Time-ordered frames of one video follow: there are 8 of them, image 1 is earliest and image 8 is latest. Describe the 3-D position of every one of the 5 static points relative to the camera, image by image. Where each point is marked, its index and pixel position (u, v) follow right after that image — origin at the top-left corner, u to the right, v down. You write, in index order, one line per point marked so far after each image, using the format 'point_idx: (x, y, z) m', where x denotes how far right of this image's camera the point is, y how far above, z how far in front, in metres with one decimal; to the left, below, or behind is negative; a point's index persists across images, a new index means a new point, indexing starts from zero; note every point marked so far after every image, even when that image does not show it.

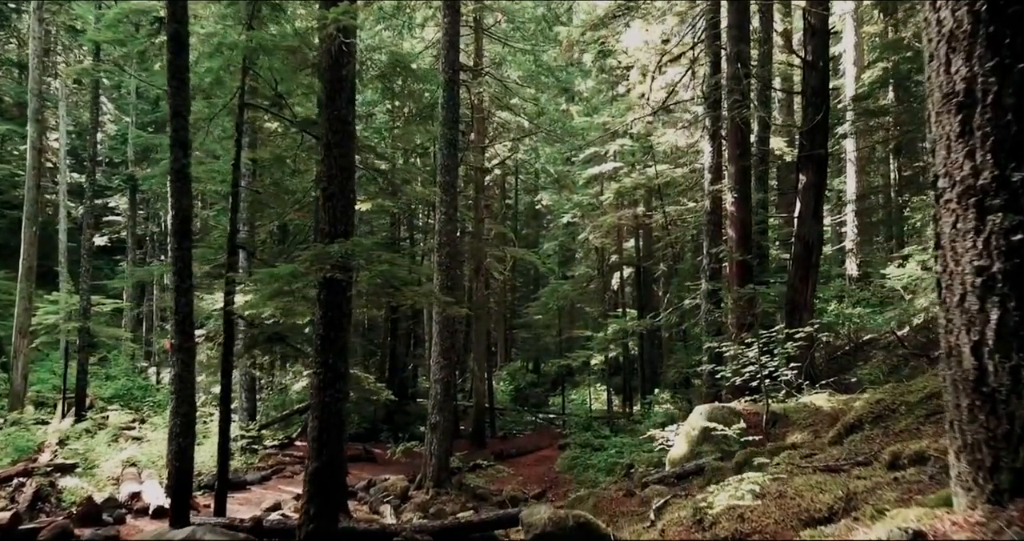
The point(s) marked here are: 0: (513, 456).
0: (0.0, -4.8, +18.9) m
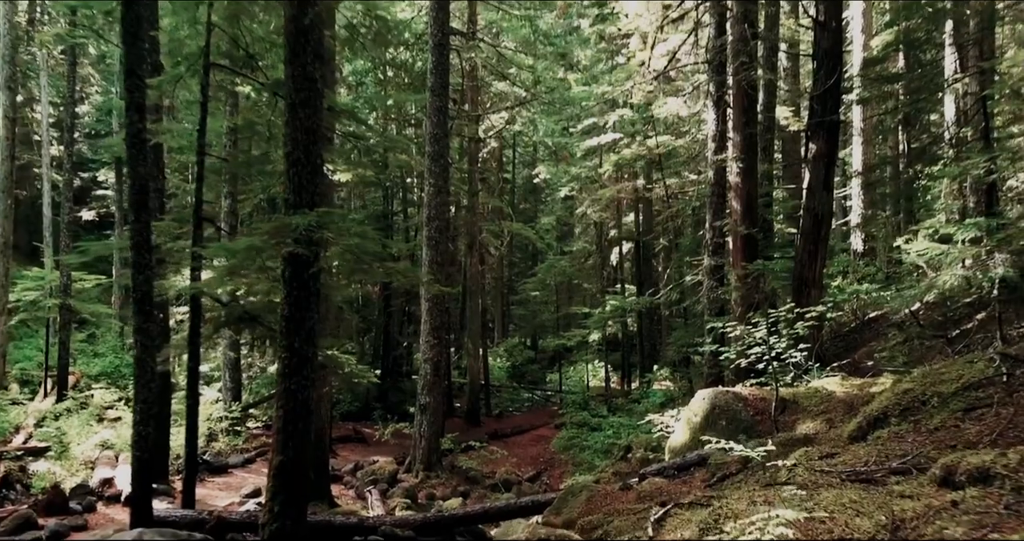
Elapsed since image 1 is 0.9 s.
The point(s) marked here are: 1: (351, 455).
0: (-0.1, -4.2, +18.4) m
1: (-3.2, -3.7, +14.4) m
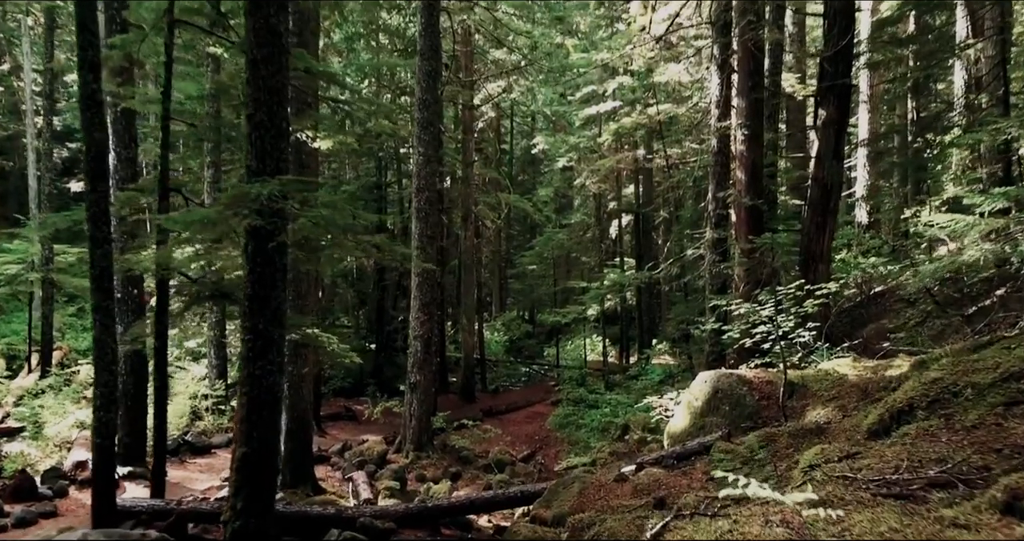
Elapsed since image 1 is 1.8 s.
0: (-0.2, -3.5, +18.0) m
1: (-3.3, -3.2, +14.0) m
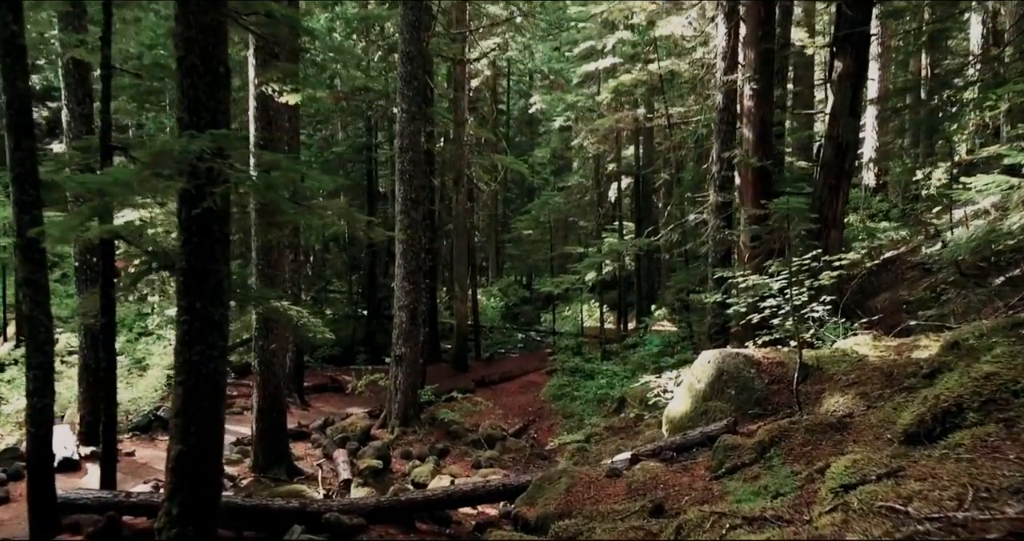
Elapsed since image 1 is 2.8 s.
0: (-0.4, -2.7, +17.4) m
1: (-3.5, -2.6, +13.4) m
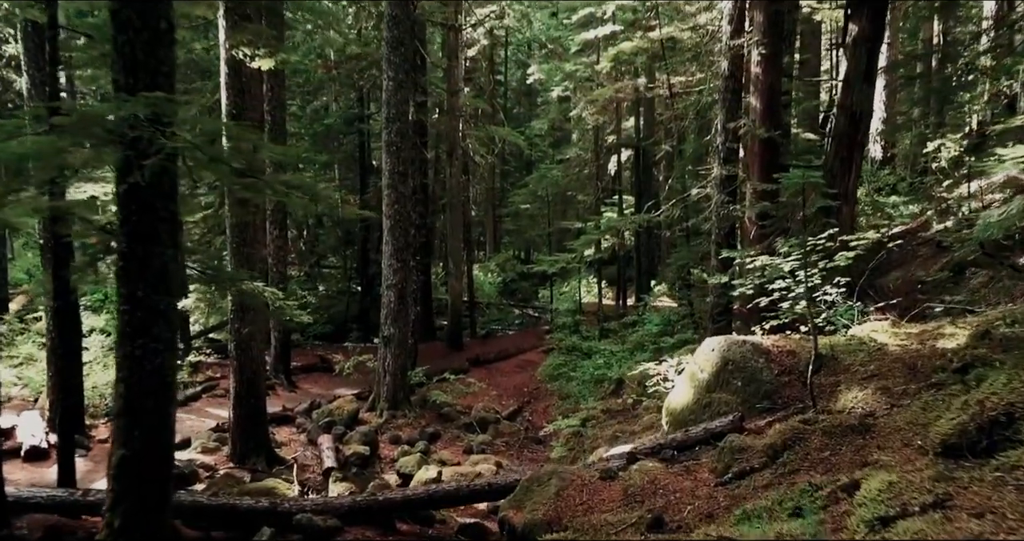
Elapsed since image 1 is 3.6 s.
0: (-0.5, -2.1, +17.0) m
1: (-3.6, -2.1, +13.0) m
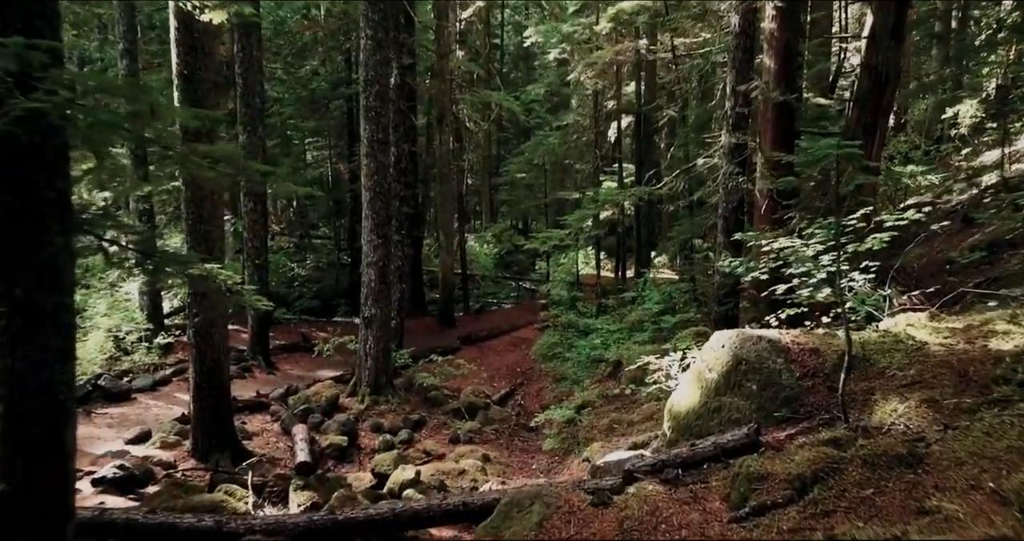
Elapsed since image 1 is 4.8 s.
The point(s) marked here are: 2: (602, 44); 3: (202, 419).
0: (-0.6, -1.5, +16.2) m
1: (-3.8, -1.7, +12.2) m
2: (+2.3, +5.9, +18.7) m
3: (-3.4, -1.6, +7.9) m
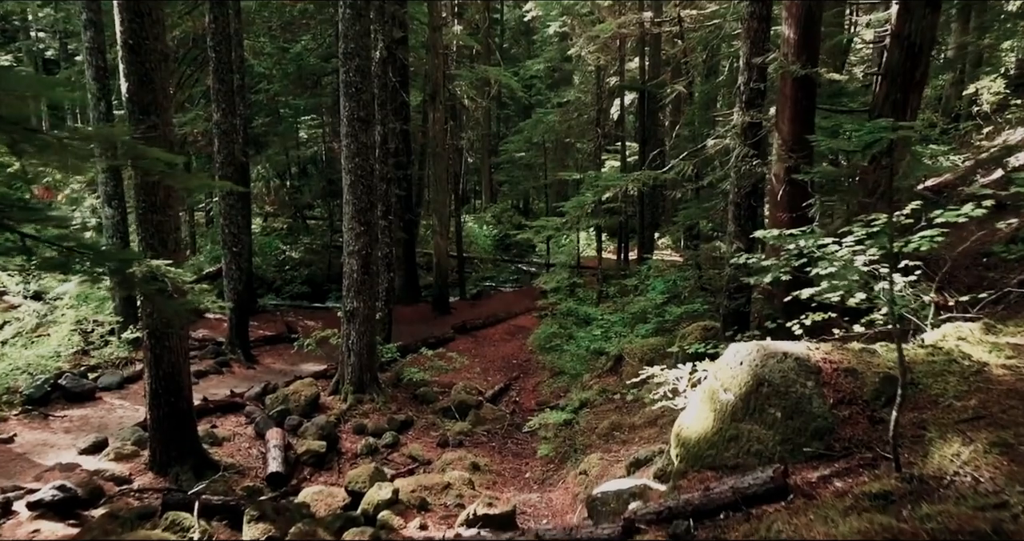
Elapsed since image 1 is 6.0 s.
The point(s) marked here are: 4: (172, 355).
0: (-0.7, -1.2, +15.5) m
1: (-3.8, -1.5, +11.5) m
2: (+2.2, +6.2, +17.7) m
3: (-3.5, -1.6, +7.2) m
4: (-3.3, -0.8, +7.0) m
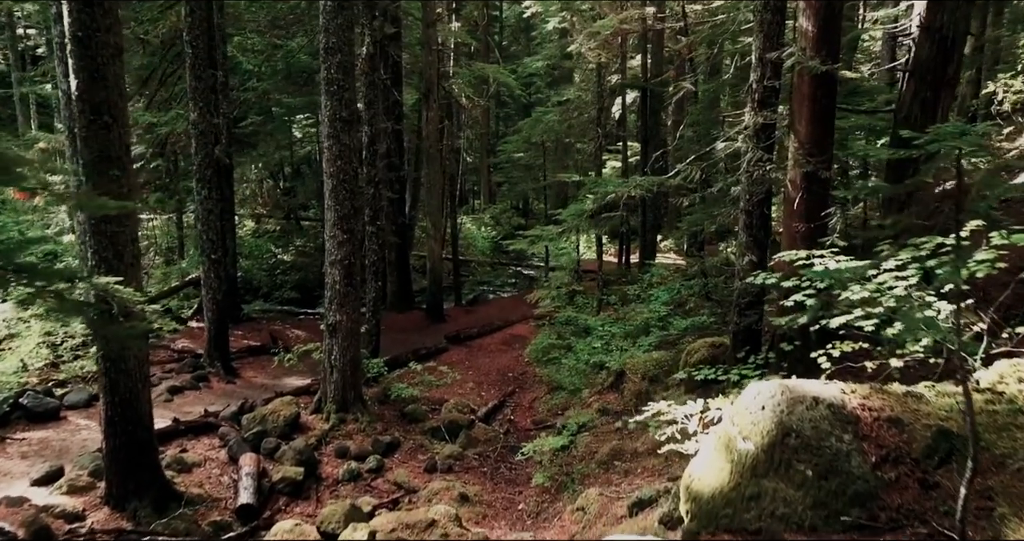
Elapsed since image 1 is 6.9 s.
0: (-0.8, -1.3, +14.9) m
1: (-3.9, -1.7, +10.9) m
2: (+2.2, +6.1, +17.1) m
3: (-3.6, -1.7, +6.5) m
4: (-3.4, -1.0, +6.4) m
